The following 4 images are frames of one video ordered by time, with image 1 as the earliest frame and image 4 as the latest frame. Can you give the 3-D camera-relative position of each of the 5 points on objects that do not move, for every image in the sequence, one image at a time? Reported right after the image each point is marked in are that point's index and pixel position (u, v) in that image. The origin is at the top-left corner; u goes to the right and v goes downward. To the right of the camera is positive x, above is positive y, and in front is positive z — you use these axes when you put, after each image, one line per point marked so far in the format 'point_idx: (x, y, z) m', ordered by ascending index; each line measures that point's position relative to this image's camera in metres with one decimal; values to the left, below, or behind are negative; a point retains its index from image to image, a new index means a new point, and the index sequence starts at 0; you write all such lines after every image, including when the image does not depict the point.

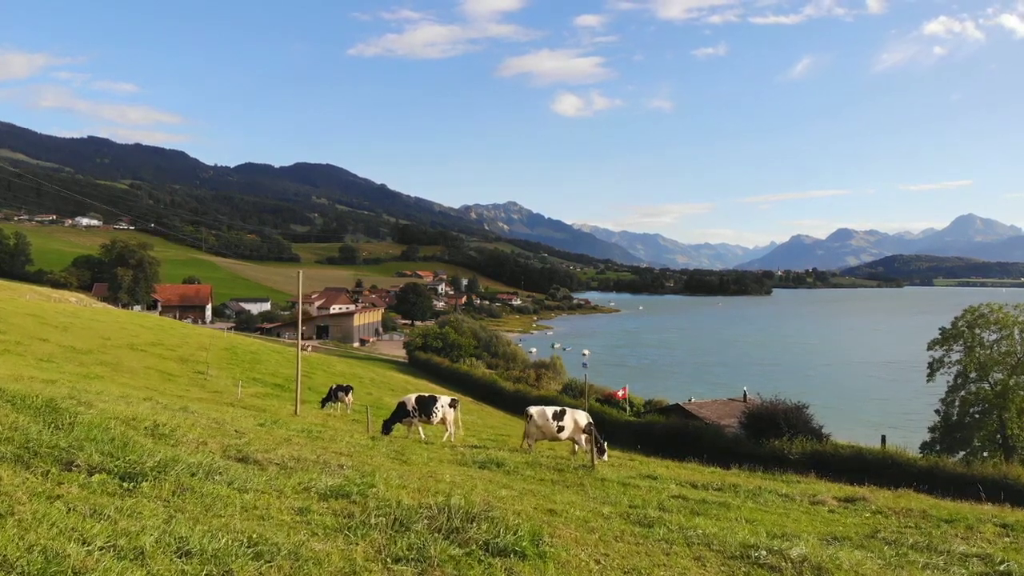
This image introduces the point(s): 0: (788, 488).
0: (+6.5, -4.6, +14.2) m
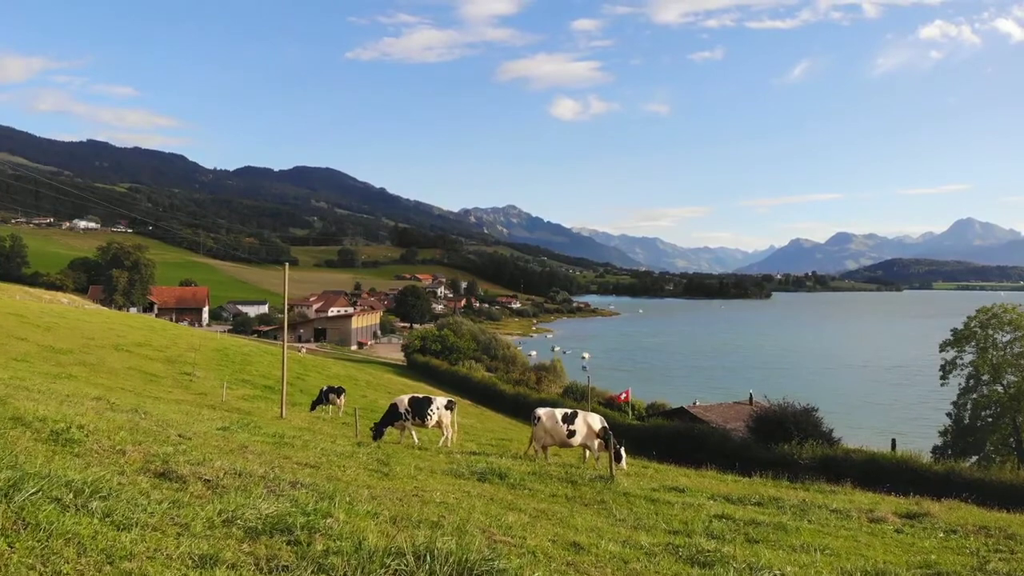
0: (+6.5, -4.3, +12.4) m
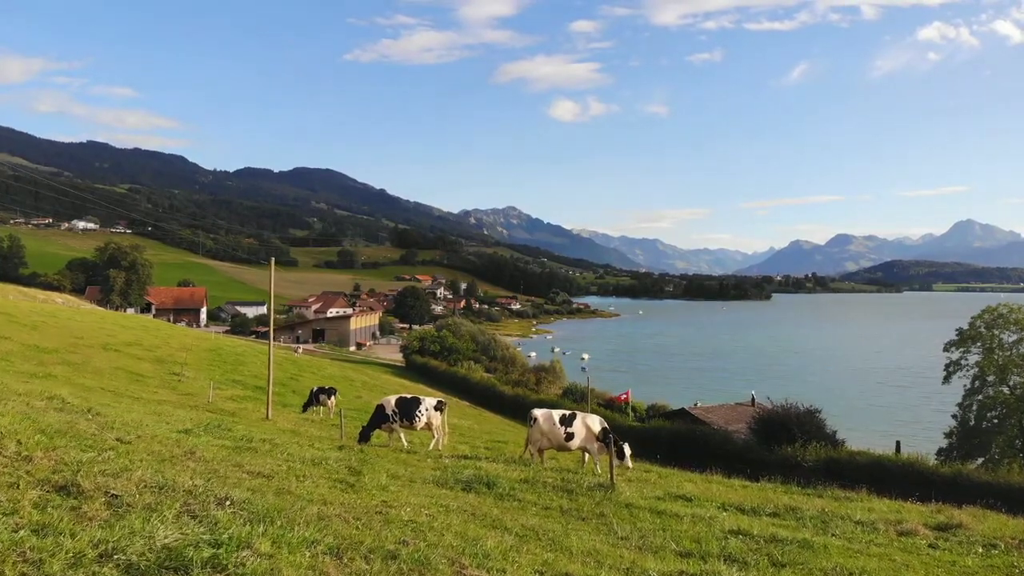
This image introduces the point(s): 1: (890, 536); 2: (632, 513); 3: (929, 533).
0: (+6.4, -4.1, +11.4) m
1: (+5.4, -3.6, +8.8) m
2: (+1.7, -3.2, +8.8) m
3: (+6.4, -3.8, +9.5) m
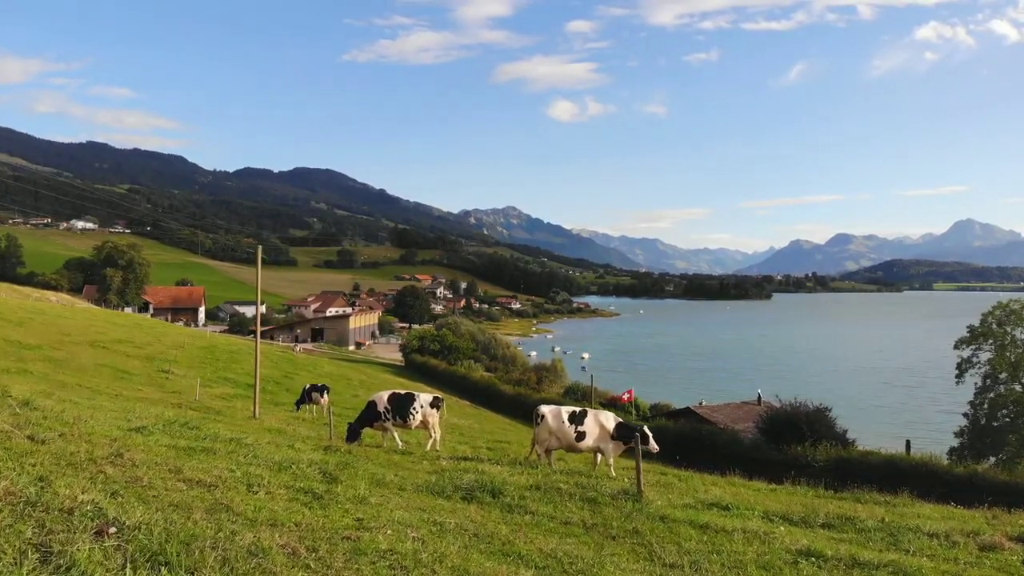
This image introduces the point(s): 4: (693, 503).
0: (+6.5, -3.7, +9.9) m
1: (+5.5, -3.2, +7.4) m
2: (+1.8, -2.8, +7.3) m
3: (+6.5, -3.4, +8.0) m
4: (+2.7, -3.2, +9.1) m
